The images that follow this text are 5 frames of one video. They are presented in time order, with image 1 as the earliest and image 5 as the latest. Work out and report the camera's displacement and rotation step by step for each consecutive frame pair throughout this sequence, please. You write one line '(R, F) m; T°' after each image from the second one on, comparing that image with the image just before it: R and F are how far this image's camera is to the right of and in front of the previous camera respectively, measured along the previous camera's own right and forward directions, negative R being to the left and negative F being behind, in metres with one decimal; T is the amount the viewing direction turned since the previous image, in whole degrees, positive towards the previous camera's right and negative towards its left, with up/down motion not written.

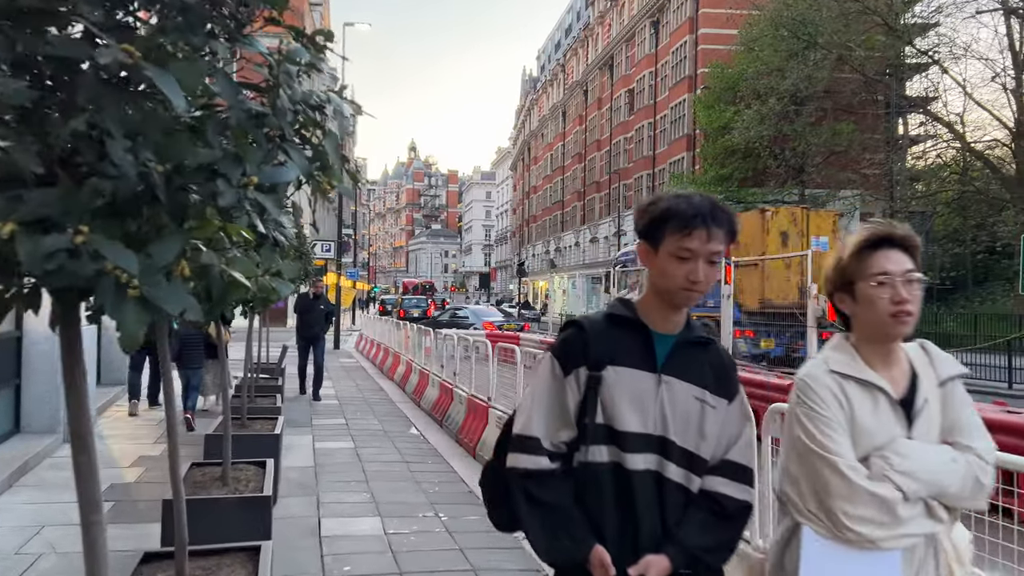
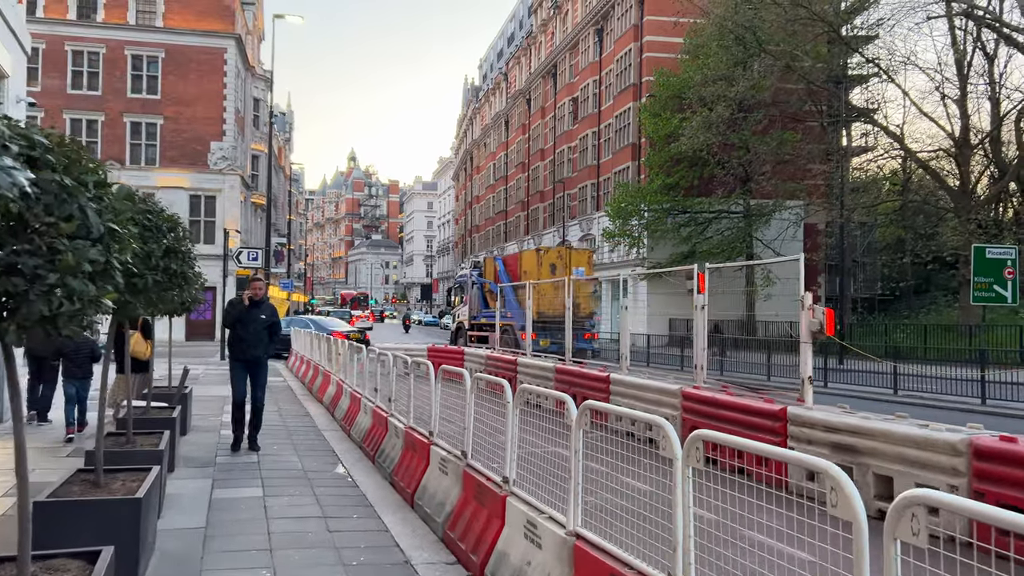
(0.0, +1.4) m; +4°
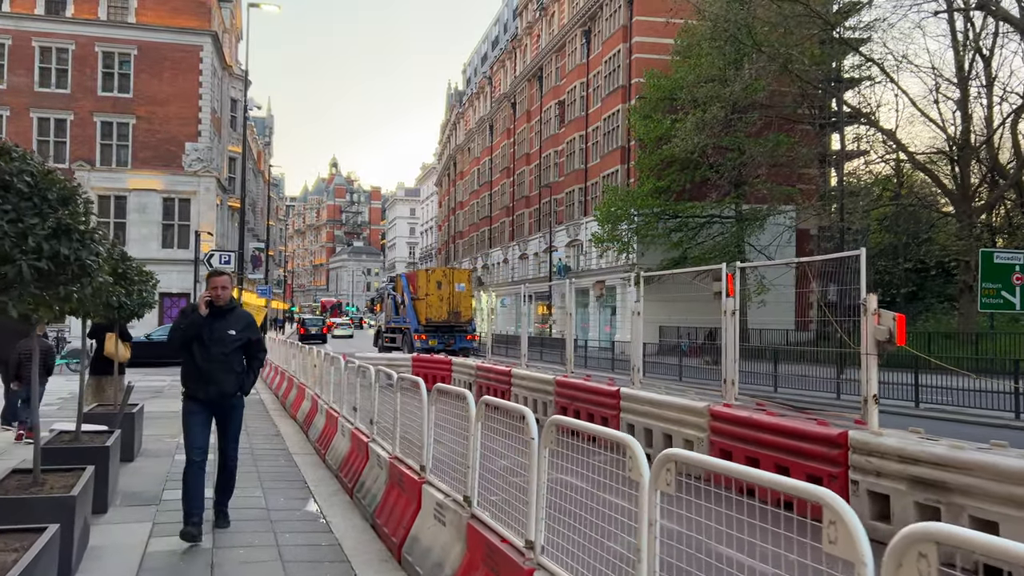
(-0.2, +1.3) m; +1°
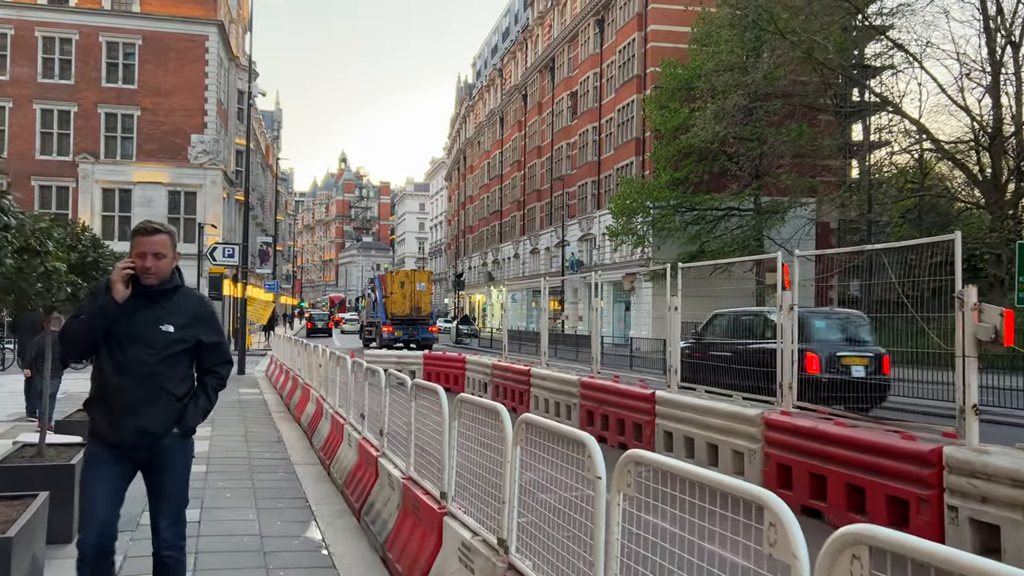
(-0.2, +1.0) m; -1°
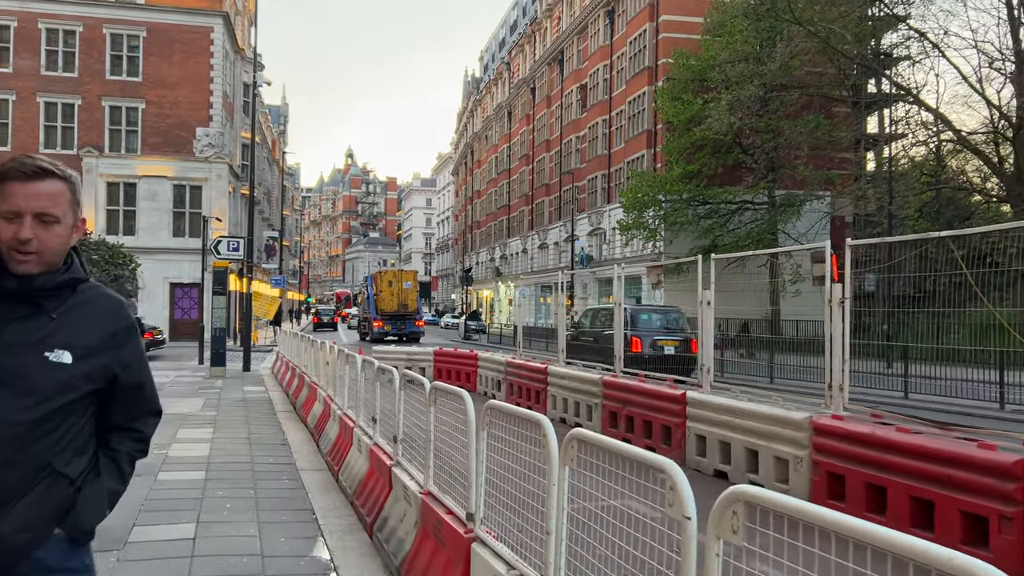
(-0.2, +0.6) m; 0°
